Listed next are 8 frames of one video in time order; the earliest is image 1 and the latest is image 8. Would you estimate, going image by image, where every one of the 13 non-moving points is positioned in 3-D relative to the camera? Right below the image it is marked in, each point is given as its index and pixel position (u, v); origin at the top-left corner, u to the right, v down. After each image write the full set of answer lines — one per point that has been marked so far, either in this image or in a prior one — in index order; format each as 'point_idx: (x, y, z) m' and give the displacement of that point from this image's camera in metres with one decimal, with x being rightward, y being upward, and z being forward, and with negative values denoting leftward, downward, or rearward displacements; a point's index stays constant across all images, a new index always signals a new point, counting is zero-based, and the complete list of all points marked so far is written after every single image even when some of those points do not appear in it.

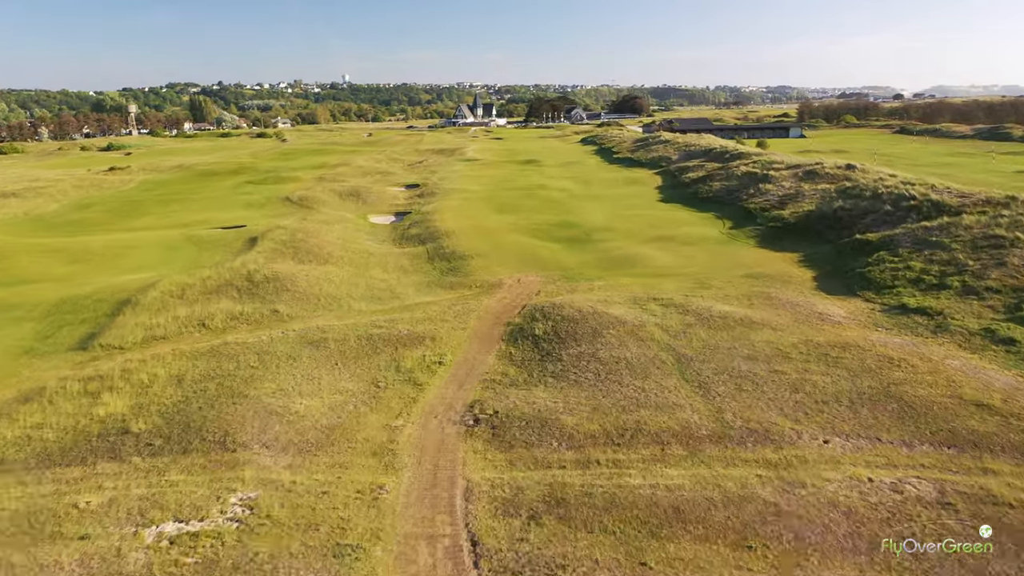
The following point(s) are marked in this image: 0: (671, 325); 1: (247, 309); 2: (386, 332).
0: (+4.0, -1.0, +16.3) m
1: (-7.8, -0.7, +18.5) m
2: (-3.3, -1.2, +17.0) m
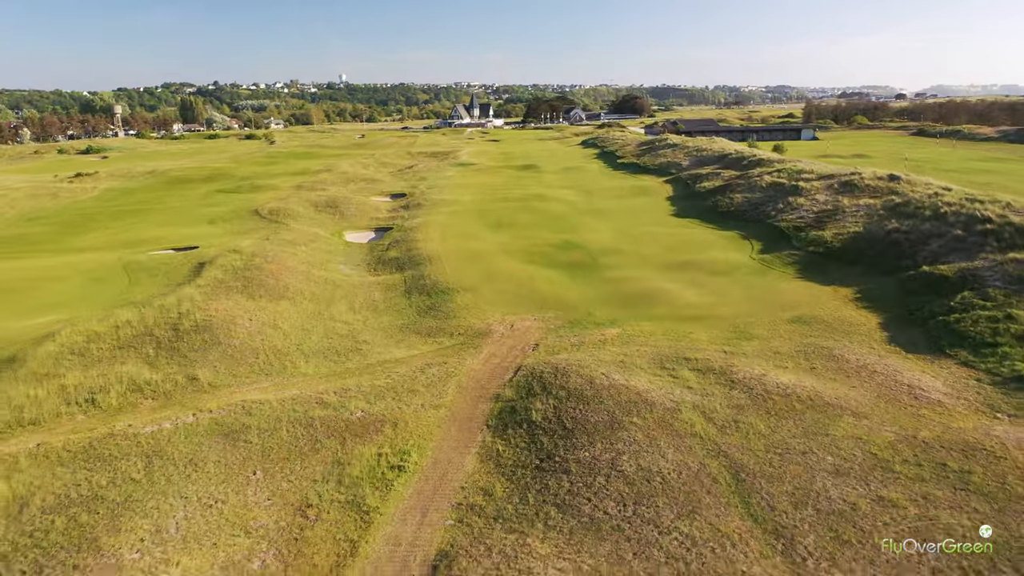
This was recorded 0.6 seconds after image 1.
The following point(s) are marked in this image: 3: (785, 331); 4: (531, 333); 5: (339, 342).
0: (+3.8, -2.3, +12.0) m
1: (-8.0, -2.0, +14.3) m
2: (-3.5, -2.5, +12.7) m
3: (+7.1, -1.1, +16.7) m
4: (+0.5, -1.2, +17.1) m
5: (-4.7, -1.5, +17.3) m
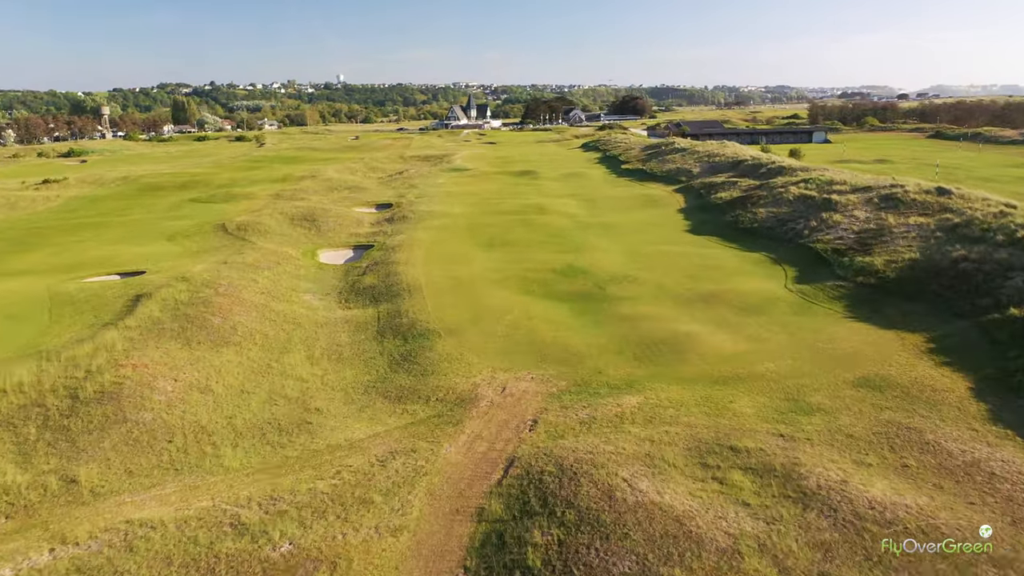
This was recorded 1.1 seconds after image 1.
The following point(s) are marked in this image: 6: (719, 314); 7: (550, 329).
0: (+3.6, -3.4, +8.4) m
1: (-8.1, -3.2, +10.6) m
2: (-3.7, -3.7, +9.1) m
3: (+6.9, -2.3, +13.1) m
4: (+0.3, -2.4, +13.5) m
5: (-4.9, -2.6, +13.7) m
6: (+5.9, -0.8, +18.3) m
7: (+1.0, -1.1, +17.7) m
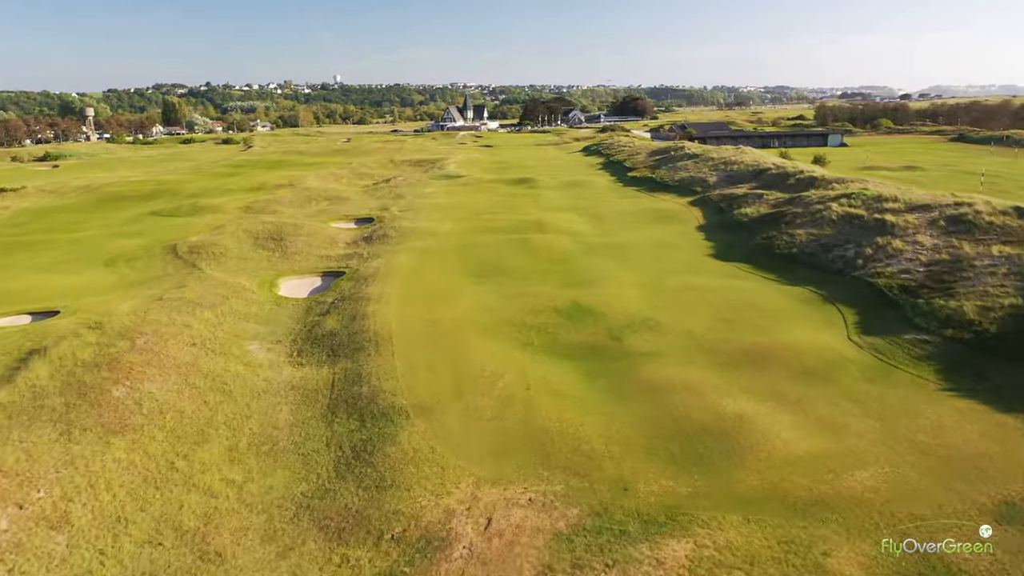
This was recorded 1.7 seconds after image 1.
0: (+3.5, -4.8, +4.1) m
1: (-8.3, -4.5, +6.3) m
2: (-3.9, -5.0, +4.8) m
3: (+6.8, -3.6, +8.8) m
4: (+0.1, -3.7, +9.2) m
5: (-5.0, -4.0, +9.4) m
6: (+5.8, -2.1, +14.0) m
7: (+0.9, -2.5, +13.4) m
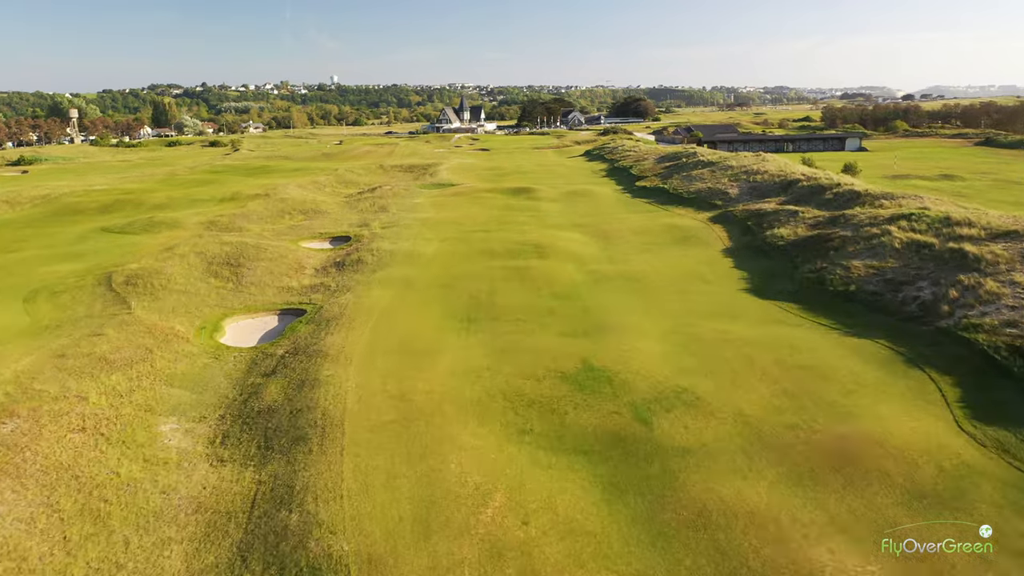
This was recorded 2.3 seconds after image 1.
0: (+3.4, -6.1, -0.2) m
1: (-8.4, -5.9, +2.0) m
2: (-4.0, -6.4, +0.4) m
3: (+6.6, -5.0, +4.5) m
4: (0.0, -5.1, +4.9) m
5: (-5.1, -5.4, +5.0) m
6: (+5.6, -3.4, +9.7) m
7: (+0.7, -3.8, +9.1) m
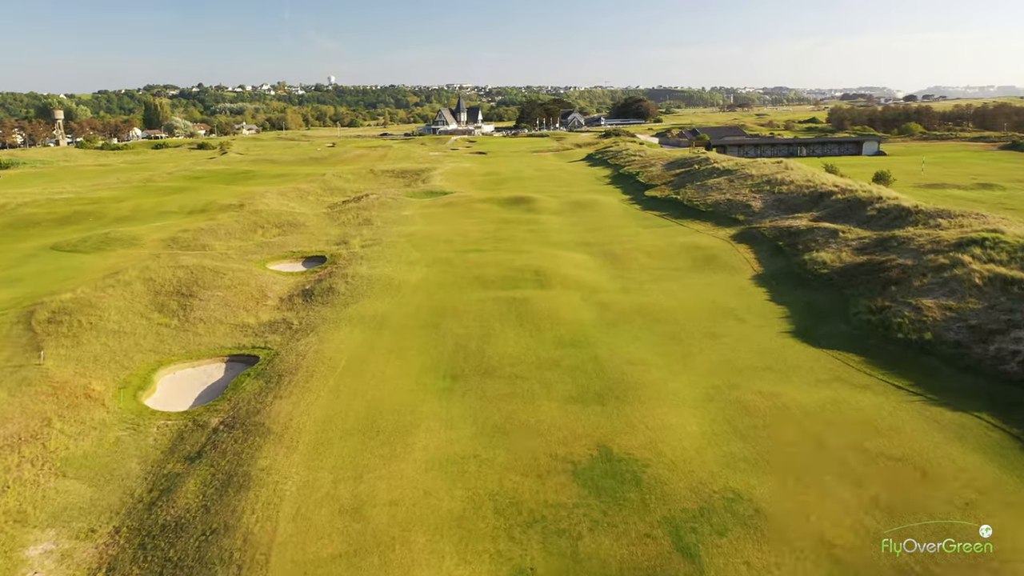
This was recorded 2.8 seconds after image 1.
0: (+3.3, -7.3, -3.9) m
1: (-8.5, -7.0, -1.7) m
2: (-4.1, -7.5, -3.2) m
3: (+6.6, -6.1, +0.8) m
4: (-0.1, -6.2, +1.2) m
5: (-5.2, -6.5, +1.3) m
6: (+5.5, -4.6, +6.1) m
7: (+0.6, -5.0, +5.4) m
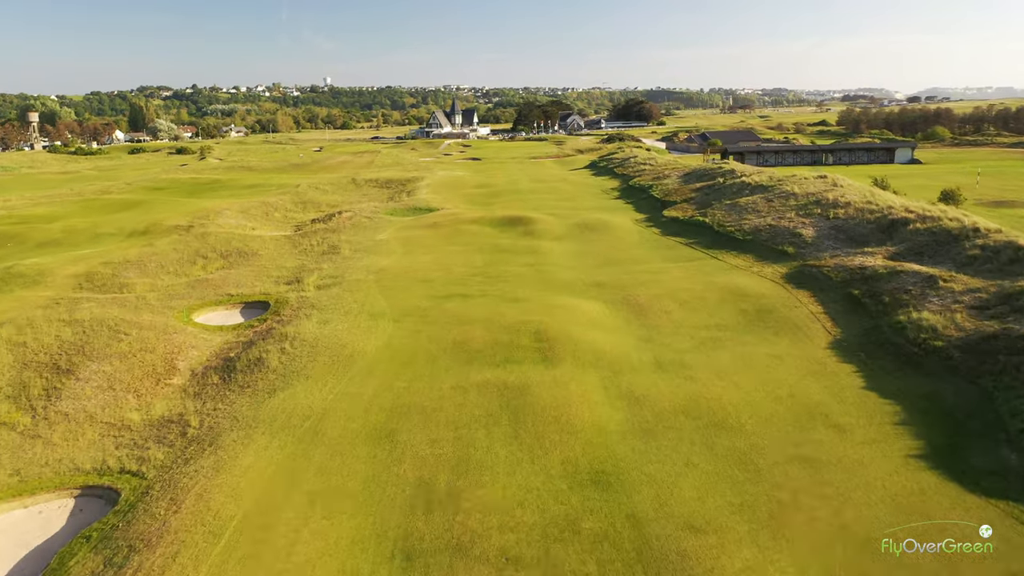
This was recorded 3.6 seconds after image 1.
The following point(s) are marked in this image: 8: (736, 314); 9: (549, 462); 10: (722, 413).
0: (+3.2, -9.1, -9.8) m
1: (-8.6, -8.9, -7.7) m
2: (-4.2, -9.3, -9.2) m
3: (+6.5, -7.9, -5.1) m
4: (-0.2, -8.0, -4.7) m
5: (-5.3, -8.3, -4.6) m
6: (+5.4, -6.4, +0.2) m
7: (+0.5, -6.8, -0.5) m
8: (+6.7, -0.8, +19.1) m
9: (+0.7, -3.2, +11.7) m
10: (+4.4, -2.6, +13.4) m
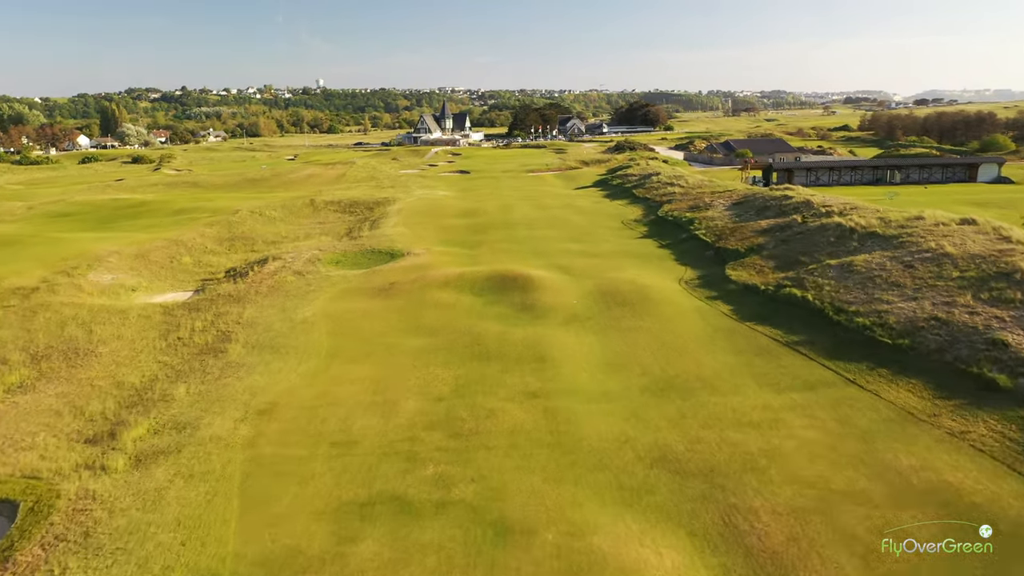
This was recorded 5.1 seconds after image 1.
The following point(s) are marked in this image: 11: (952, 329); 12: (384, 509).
0: (+3.1, -12.3, -20.7) m
1: (-8.7, -12.1, -18.6) m
2: (-4.2, -12.6, -20.1) m
3: (+6.4, -11.2, -15.9) m
4: (-0.3, -11.3, -15.6) m
5: (-5.4, -11.6, -15.5) m
6: (+5.3, -9.7, -10.7) m
7: (+0.4, -10.1, -11.4) m
8: (+6.5, -4.1, +8.3) m
9: (+0.5, -6.5, +0.9) m
10: (+4.2, -5.9, +2.6) m
11: (+10.4, -1.0, +15.3) m
12: (-2.0, -3.6, +10.5) m
